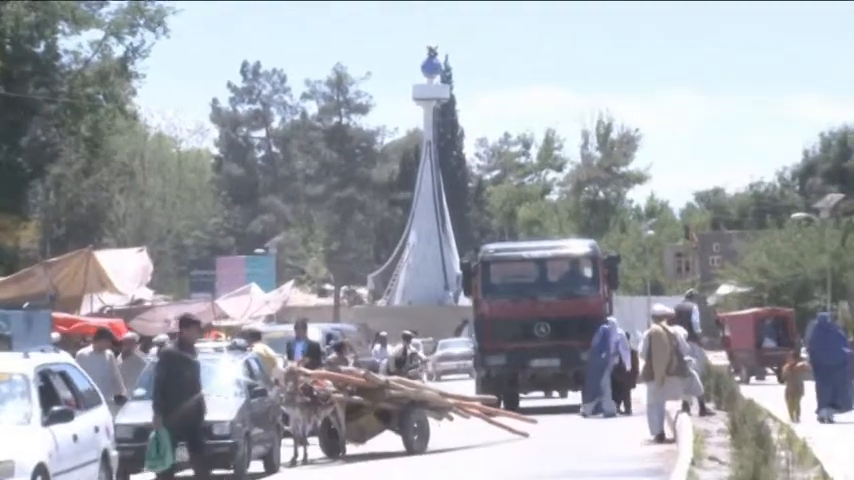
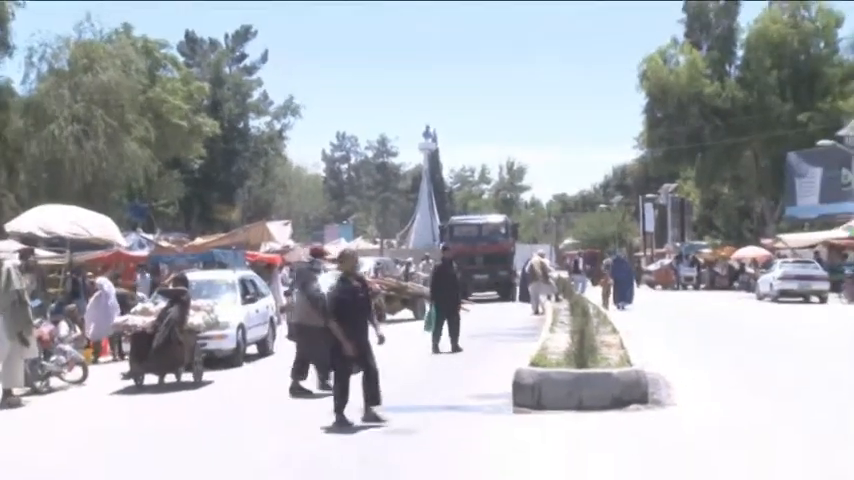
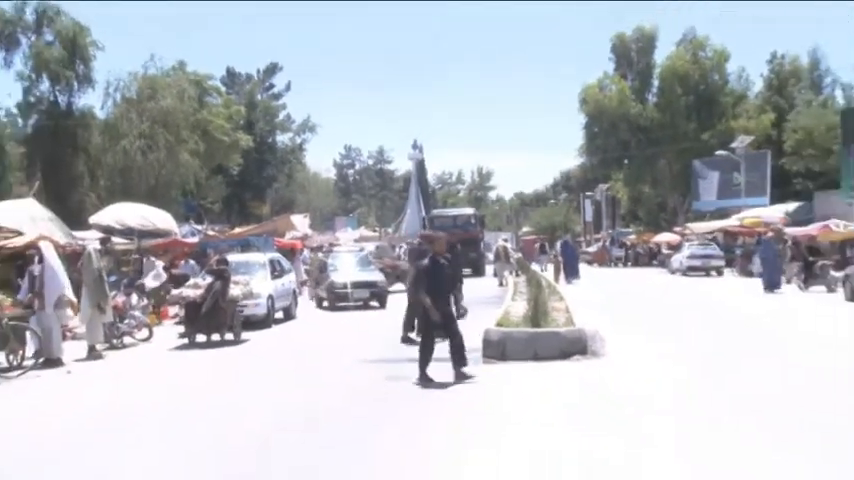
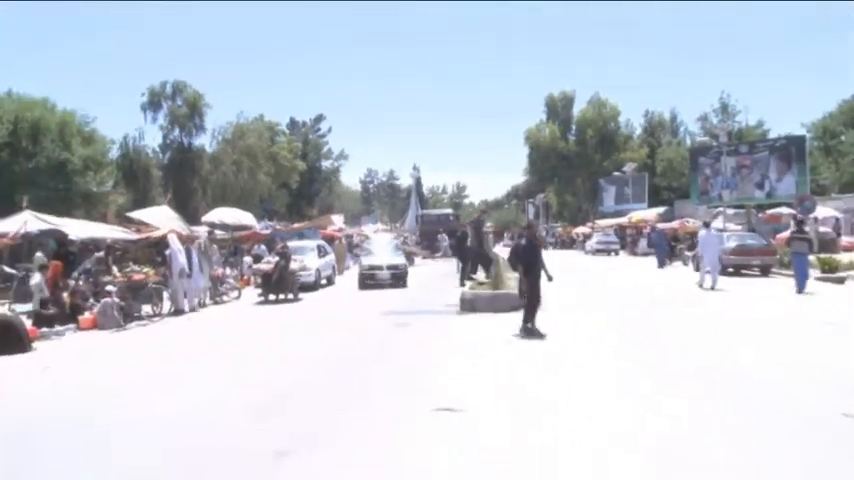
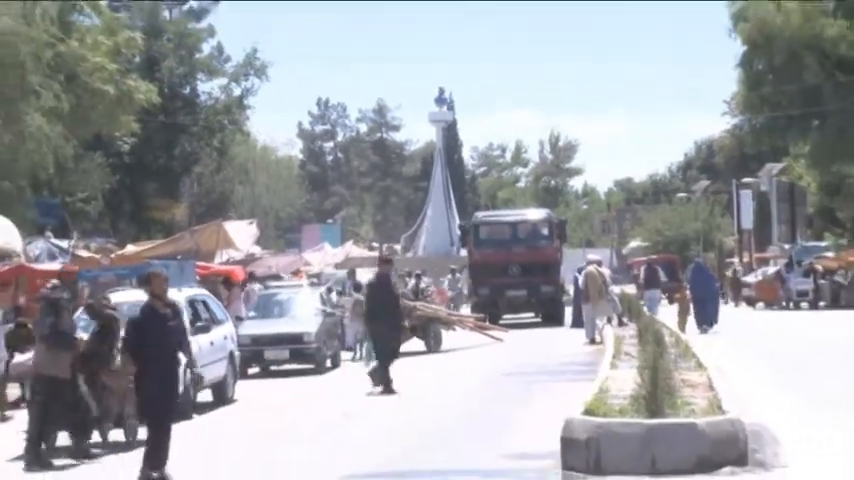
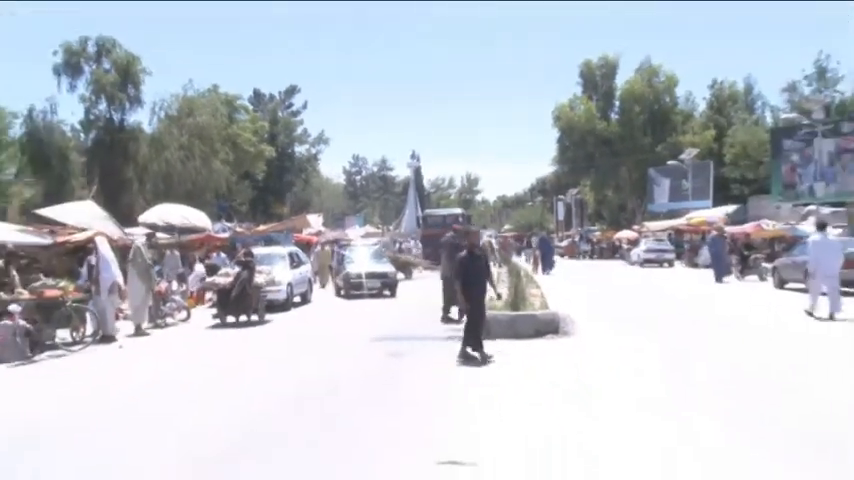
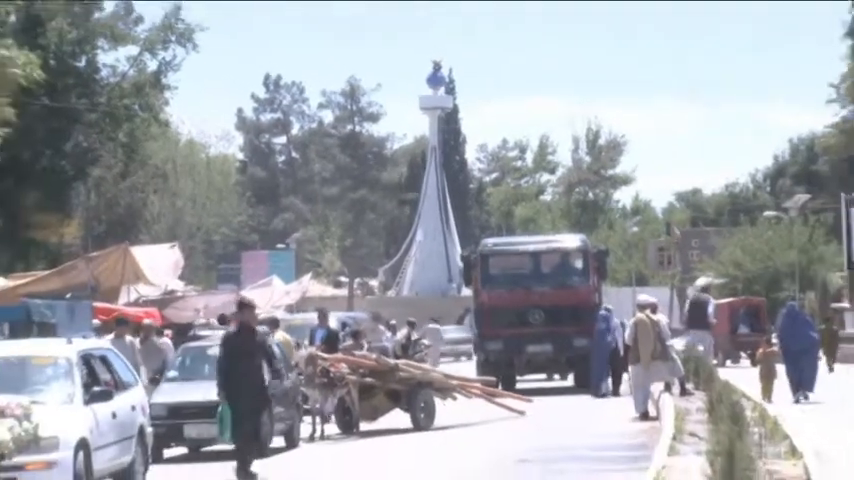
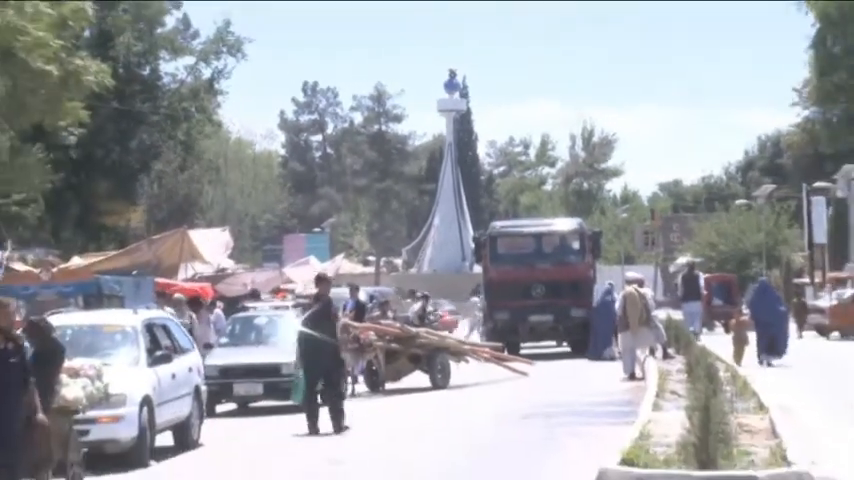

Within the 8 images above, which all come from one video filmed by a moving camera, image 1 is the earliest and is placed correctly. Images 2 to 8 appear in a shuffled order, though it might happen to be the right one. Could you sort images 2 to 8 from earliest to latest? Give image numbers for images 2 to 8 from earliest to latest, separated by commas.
7, 8, 5, 2, 3, 6, 4
